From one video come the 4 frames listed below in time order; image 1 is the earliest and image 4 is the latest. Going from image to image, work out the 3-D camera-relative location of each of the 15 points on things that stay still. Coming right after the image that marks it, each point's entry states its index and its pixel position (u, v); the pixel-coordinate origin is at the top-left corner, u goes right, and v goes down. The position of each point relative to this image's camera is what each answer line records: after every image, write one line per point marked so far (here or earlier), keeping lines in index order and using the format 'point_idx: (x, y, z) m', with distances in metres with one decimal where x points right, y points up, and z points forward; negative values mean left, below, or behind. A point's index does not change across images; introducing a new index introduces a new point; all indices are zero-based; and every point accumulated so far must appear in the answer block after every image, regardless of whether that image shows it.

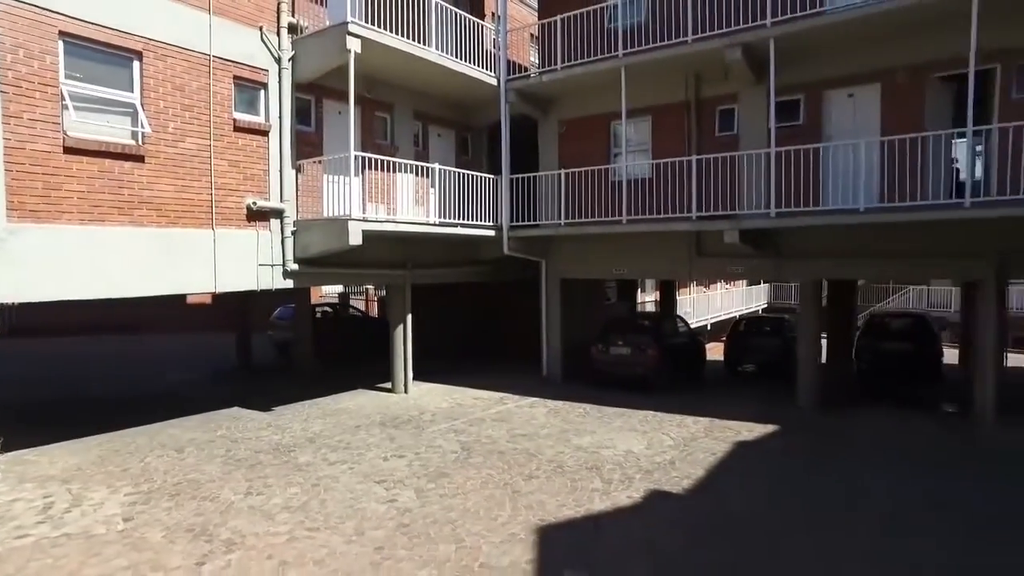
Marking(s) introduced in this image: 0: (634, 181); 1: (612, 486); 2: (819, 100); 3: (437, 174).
0: (+2.3, +2.1, +13.1) m
1: (+1.1, -2.2, +7.5) m
2: (+5.2, +3.2, +11.4) m
3: (-1.3, +2.1, +12.2) m
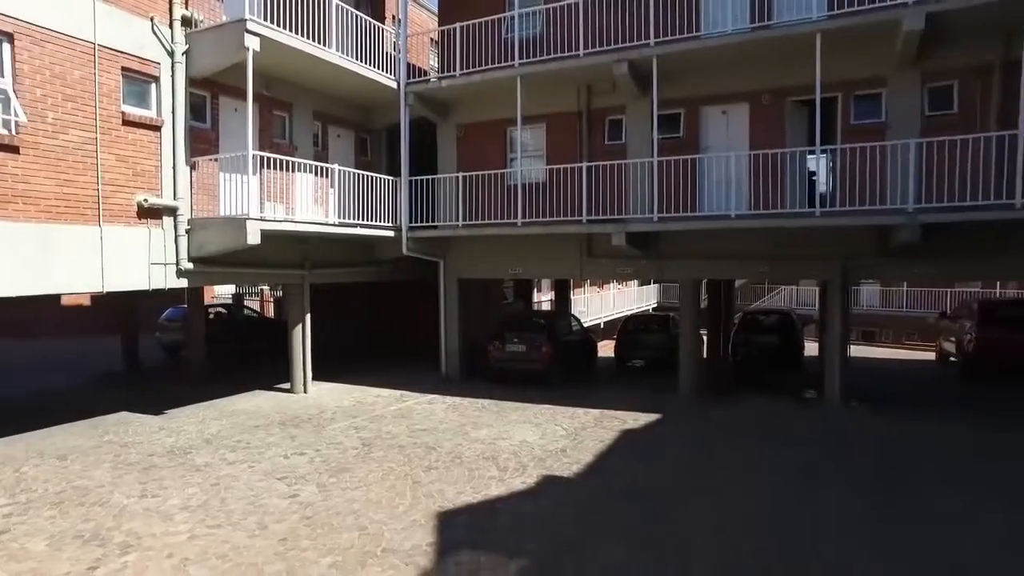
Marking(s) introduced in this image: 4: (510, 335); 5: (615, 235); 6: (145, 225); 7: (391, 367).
0: (+0.3, +2.1, +13.7) m
1: (-0.1, -2.2, +8.0) m
2: (+3.4, +3.2, +12.5) m
3: (-3.2, +2.1, +12.3) m
4: (0.0, -1.0, +14.0) m
5: (+1.8, +0.9, +12.0) m
6: (-5.5, +0.9, +10.1) m
7: (-3.0, -2.0, +16.9) m
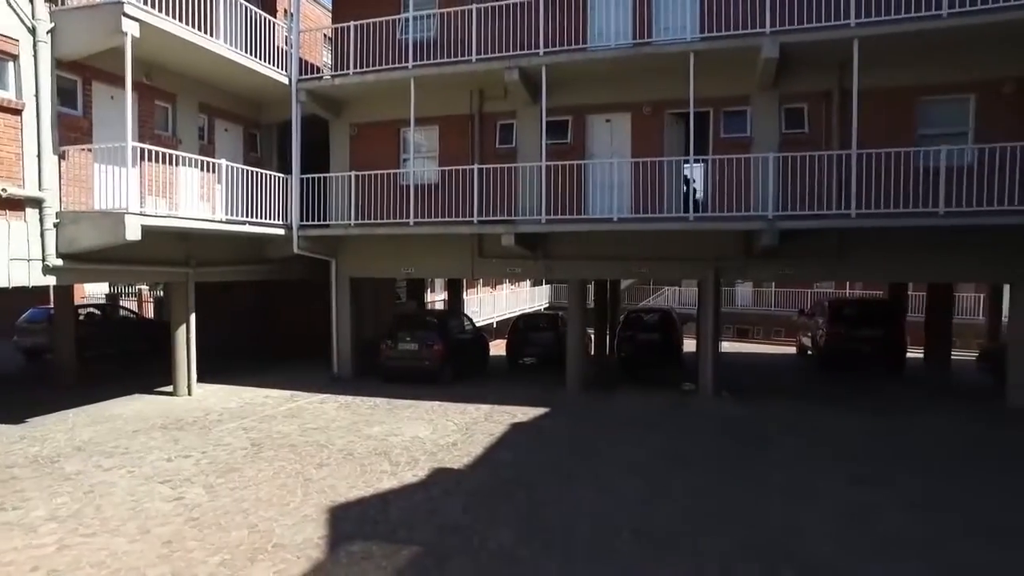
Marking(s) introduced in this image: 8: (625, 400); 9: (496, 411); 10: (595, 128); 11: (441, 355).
0: (-1.8, +2.1, +13.9) m
1: (-1.3, -2.2, +8.2) m
2: (+1.4, +3.2, +13.1) m
3: (-5.1, +2.1, +11.9) m
4: (-2.3, -1.0, +14.1) m
5: (-0.1, +1.0, +12.4) m
6: (-7.1, +1.0, +9.4) m
7: (-5.6, -1.9, +16.5) m
8: (+2.1, -2.1, +12.7) m
9: (-0.3, -2.1, +11.4) m
10: (+1.6, +3.1, +13.1) m
11: (-1.5, -1.4, +14.0) m
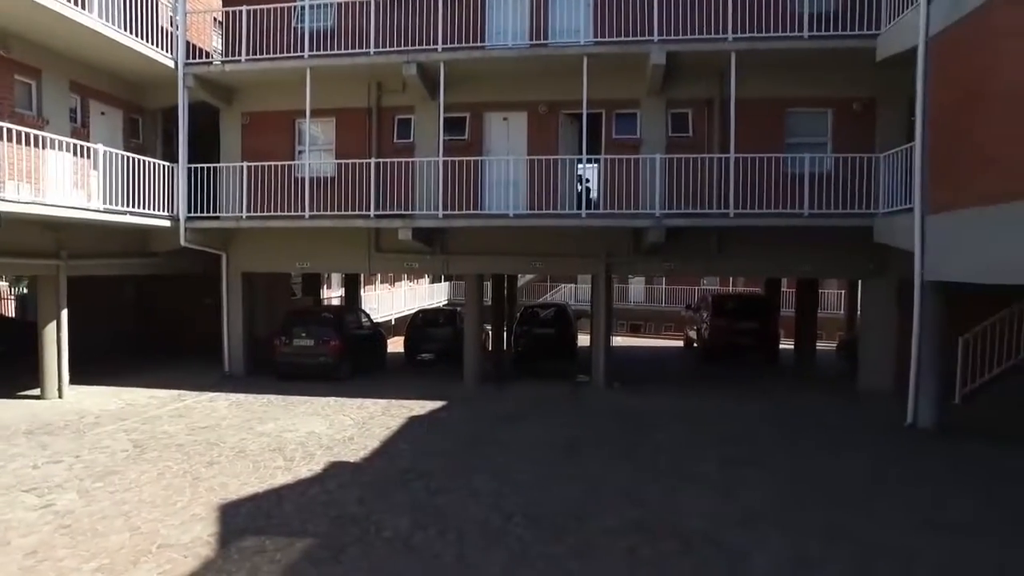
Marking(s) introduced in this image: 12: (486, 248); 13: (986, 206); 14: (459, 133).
0: (-3.9, +2.2, +13.6) m
1: (-2.6, -2.1, +8.0) m
2: (-0.6, +3.3, +13.3) m
3: (-6.8, +2.2, +11.2) m
4: (-4.4, -0.8, +13.8) m
5: (-2.0, +1.1, +12.4) m
6: (-8.4, +1.1, +8.4) m
7: (-8.0, -1.8, +15.6) m
8: (+0.2, -2.0, +13.1) m
9: (-2.0, -2.0, +11.4) m
10: (-0.4, +3.2, +13.3) m
11: (-3.5, -1.3, +13.8) m
12: (-0.5, +0.8, +13.6) m
13: (+6.0, +1.0, +8.6) m
14: (-1.0, +3.1, +13.4) m
